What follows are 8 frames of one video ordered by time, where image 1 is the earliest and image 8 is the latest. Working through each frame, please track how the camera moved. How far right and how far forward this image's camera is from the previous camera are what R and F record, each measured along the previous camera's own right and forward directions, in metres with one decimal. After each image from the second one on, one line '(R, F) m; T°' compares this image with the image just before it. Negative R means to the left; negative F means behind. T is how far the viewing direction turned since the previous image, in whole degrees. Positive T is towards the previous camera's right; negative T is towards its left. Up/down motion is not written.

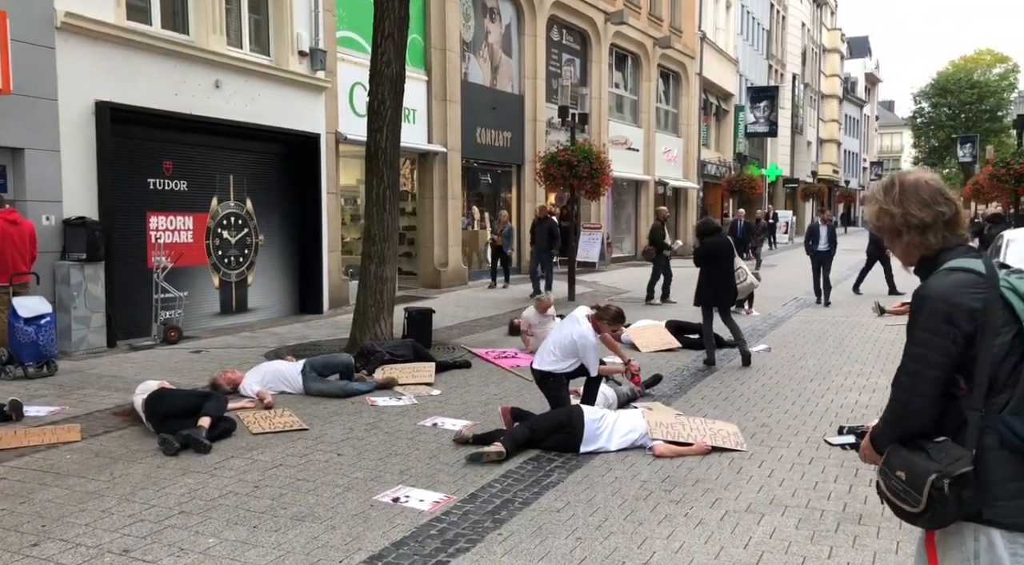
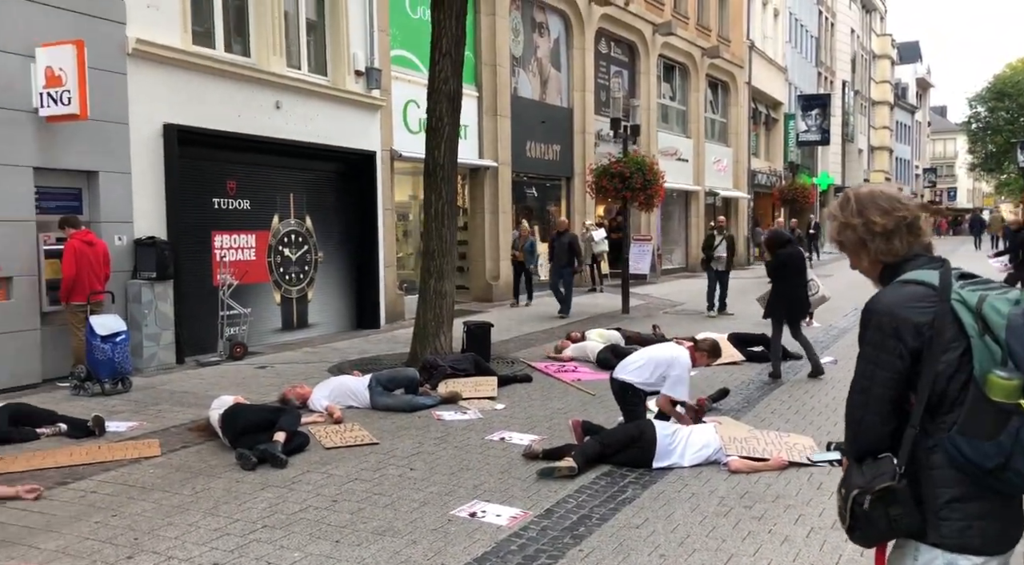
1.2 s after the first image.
(-0.1, -0.1) m; -3°
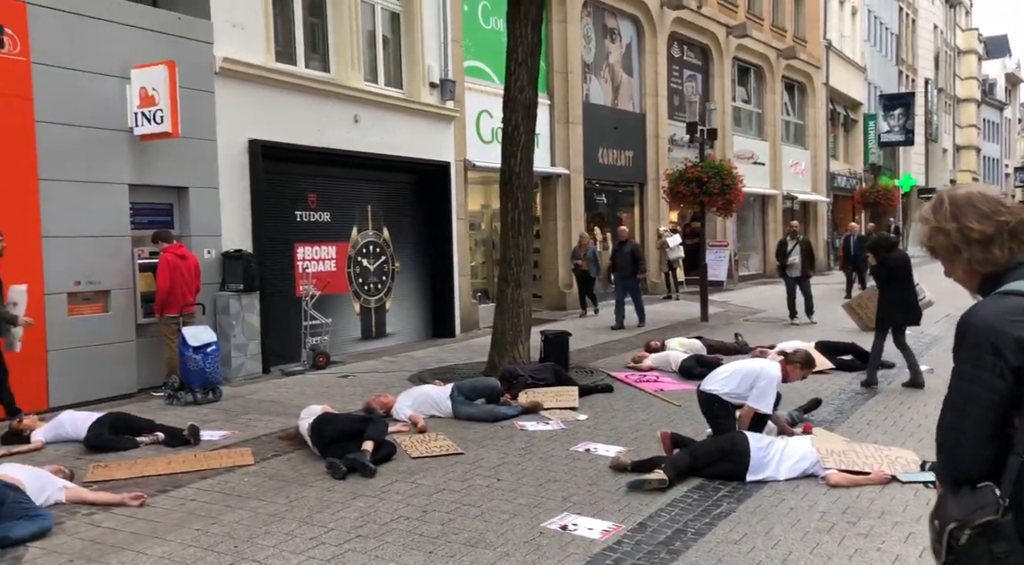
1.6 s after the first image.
(-0.1, 0.0) m; -4°
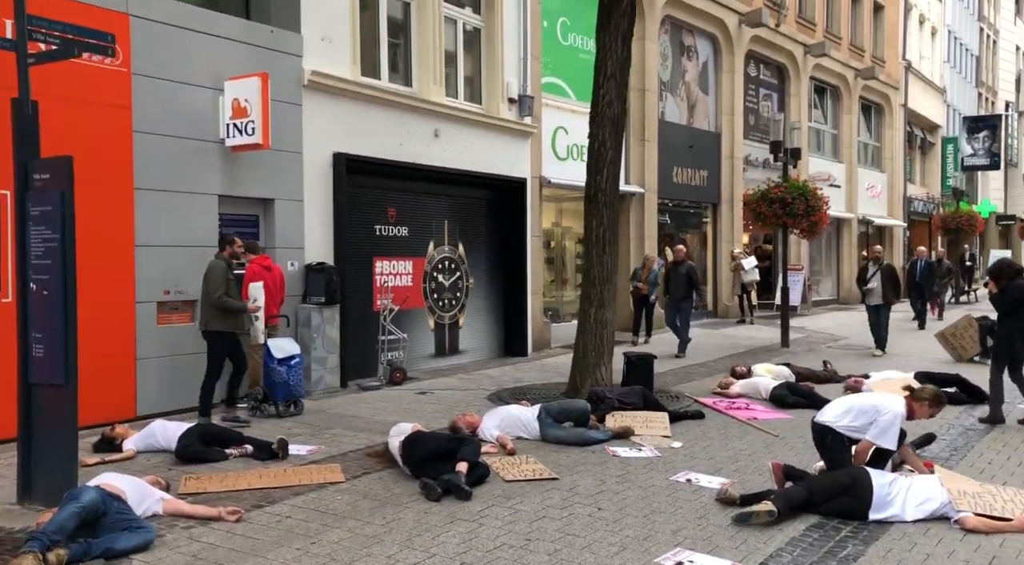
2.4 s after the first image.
(-0.3, +0.2) m; -3°
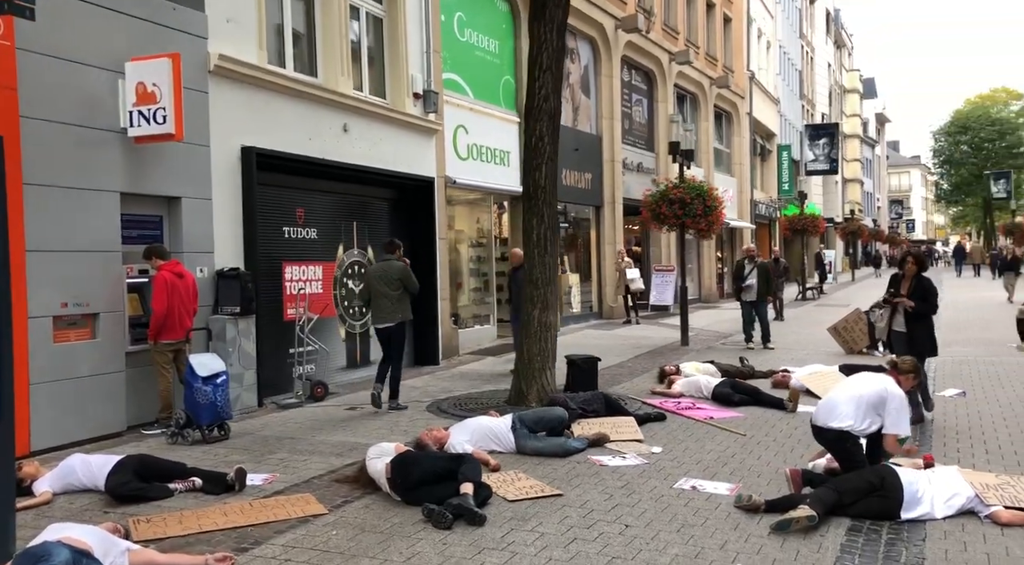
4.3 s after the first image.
(-1.0, +0.7) m; +10°
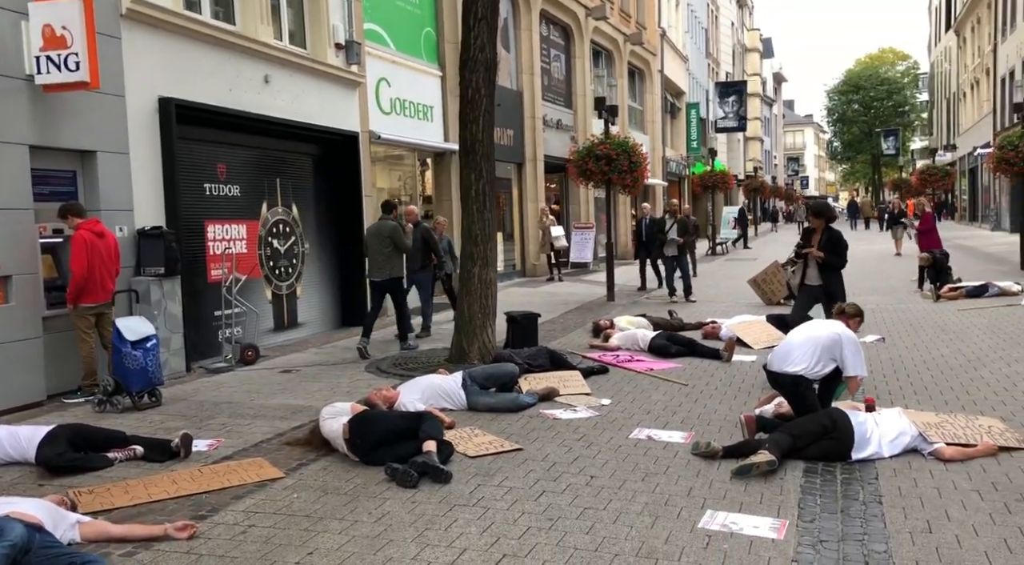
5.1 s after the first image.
(-0.3, +0.2) m; +6°
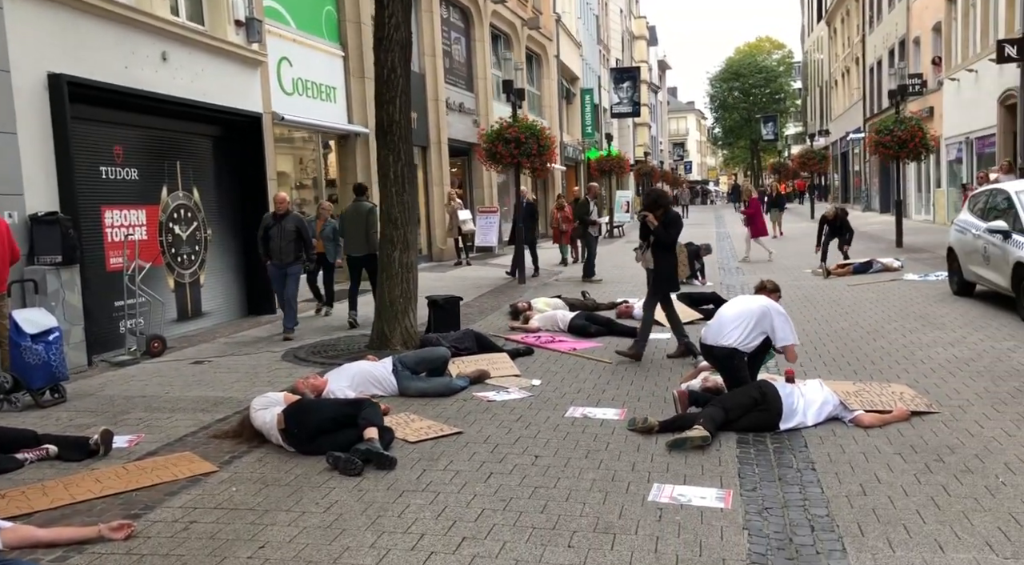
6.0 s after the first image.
(-0.3, +0.1) m; +7°
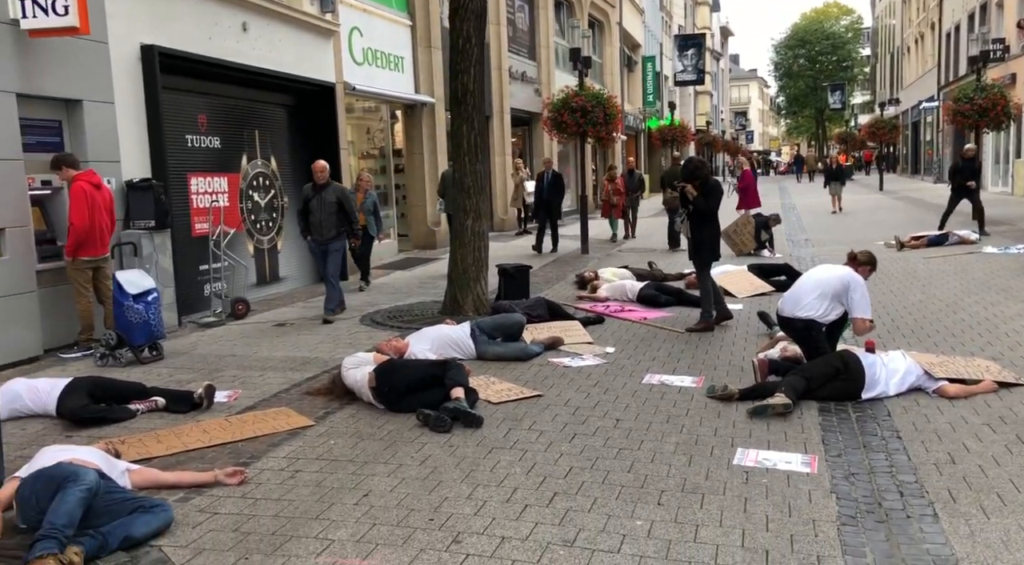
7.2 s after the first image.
(-0.2, -0.2) m; -3°
